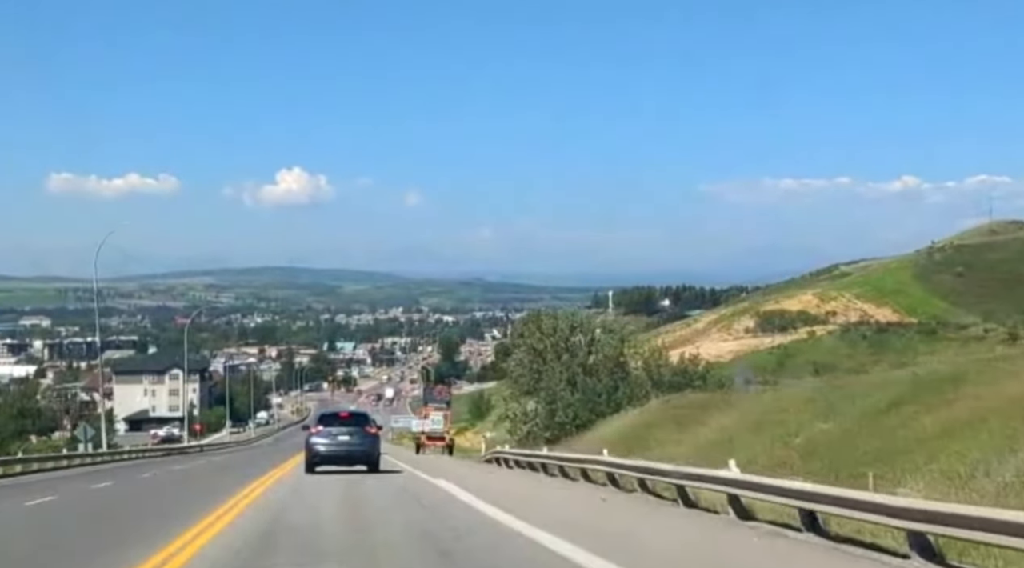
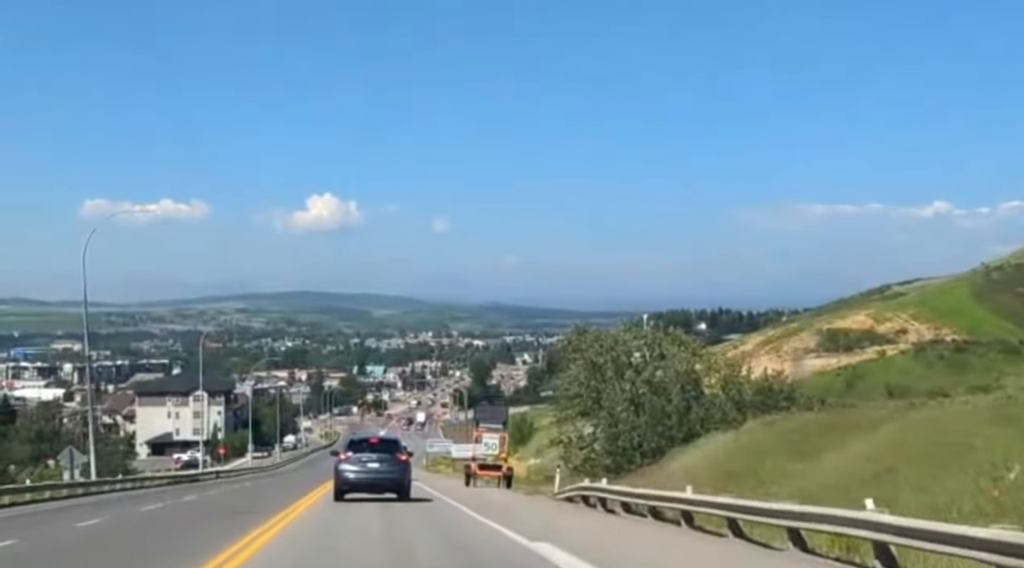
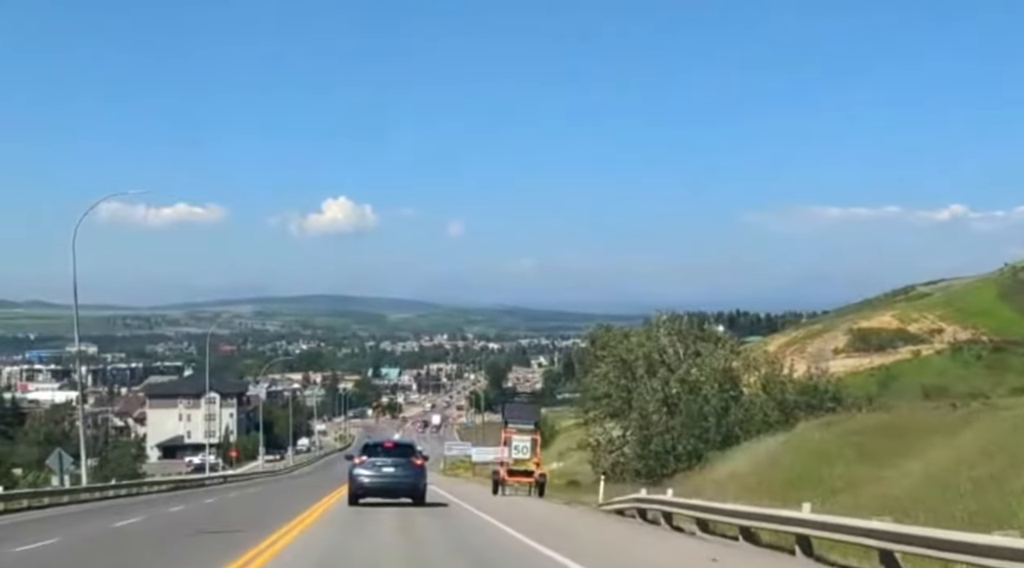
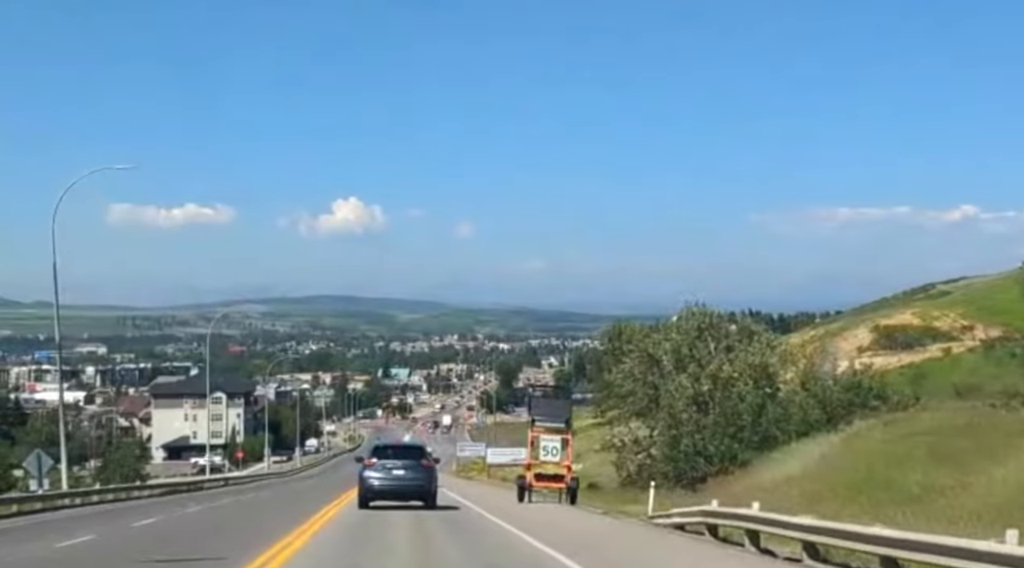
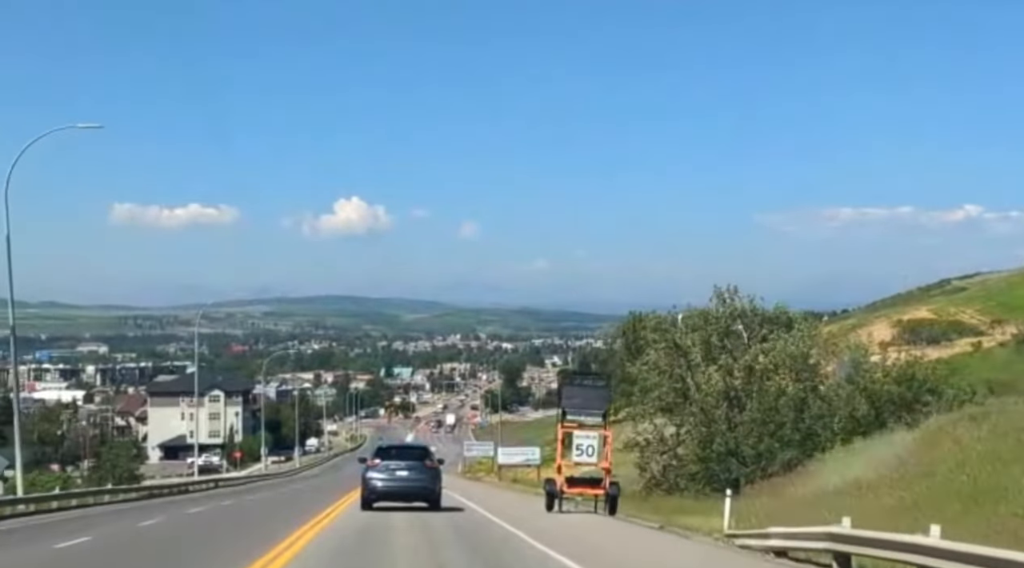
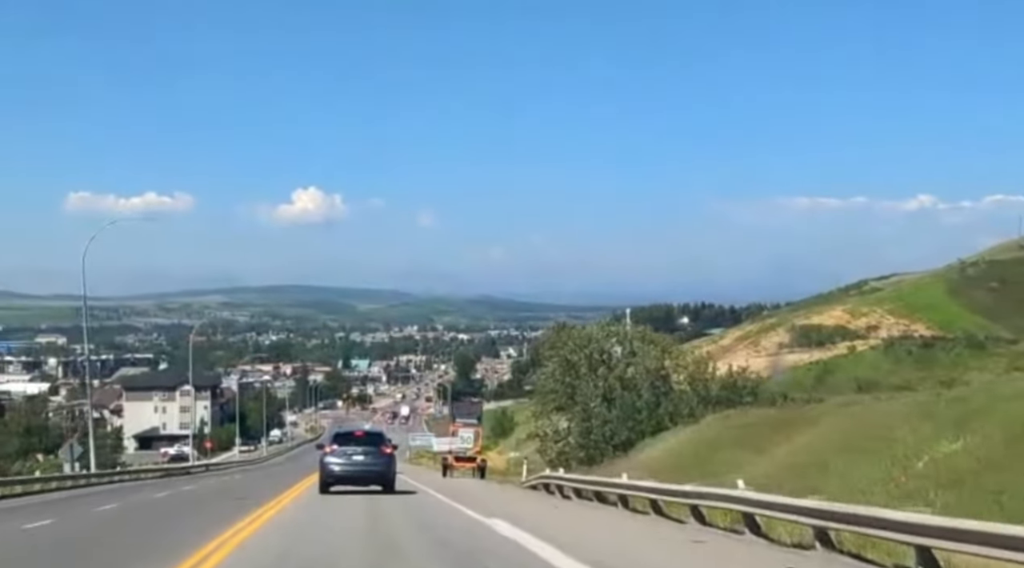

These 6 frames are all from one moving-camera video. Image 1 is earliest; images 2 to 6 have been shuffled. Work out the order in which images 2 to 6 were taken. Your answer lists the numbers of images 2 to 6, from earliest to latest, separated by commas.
6, 2, 3, 4, 5
